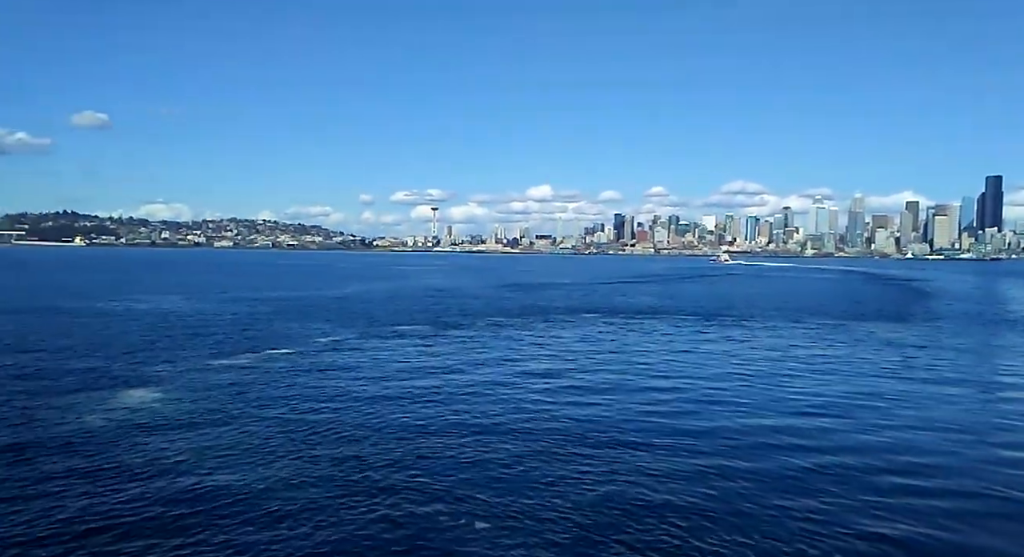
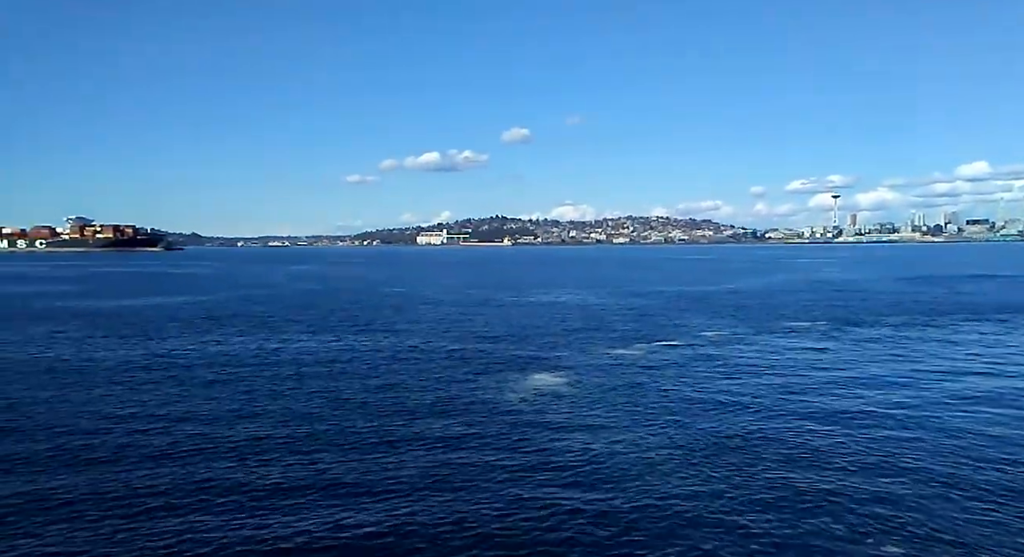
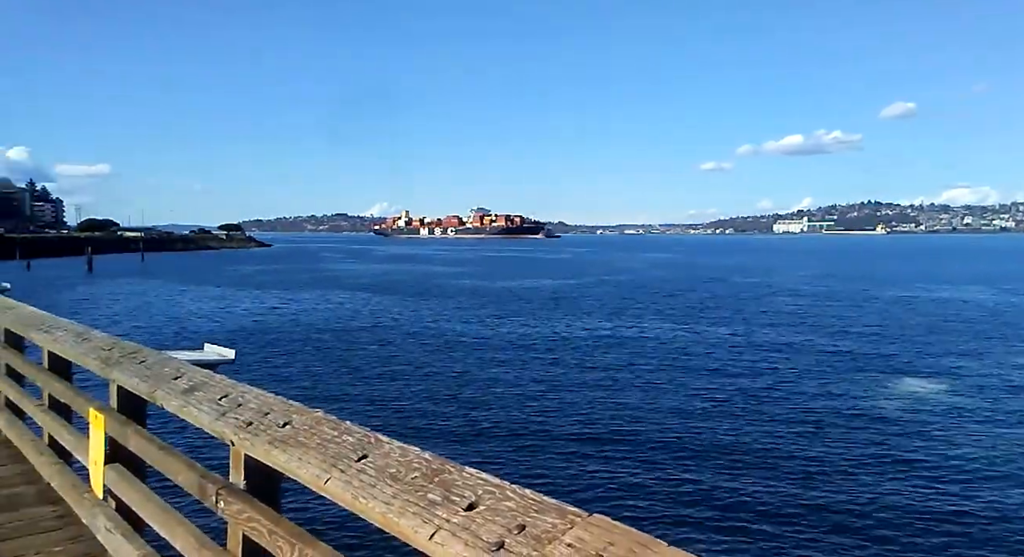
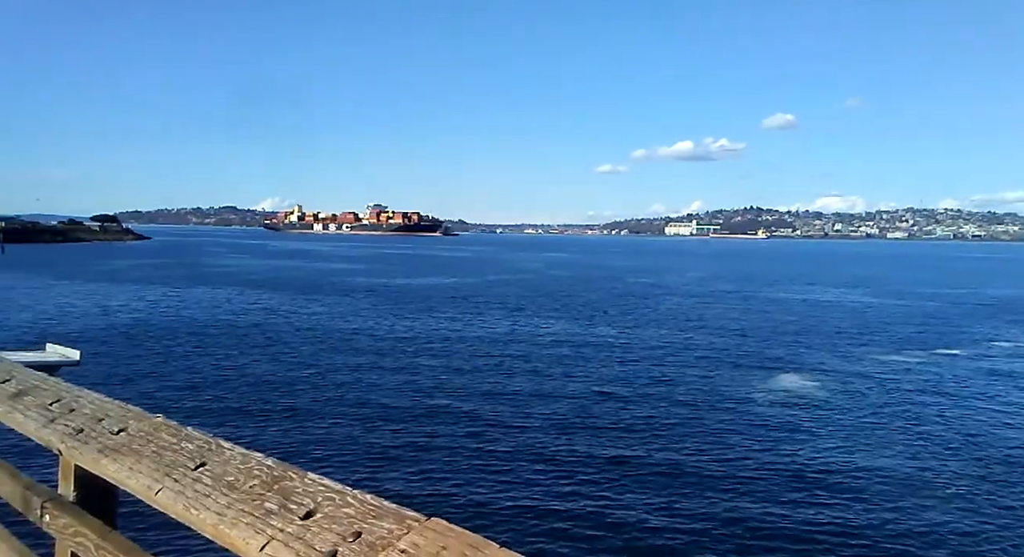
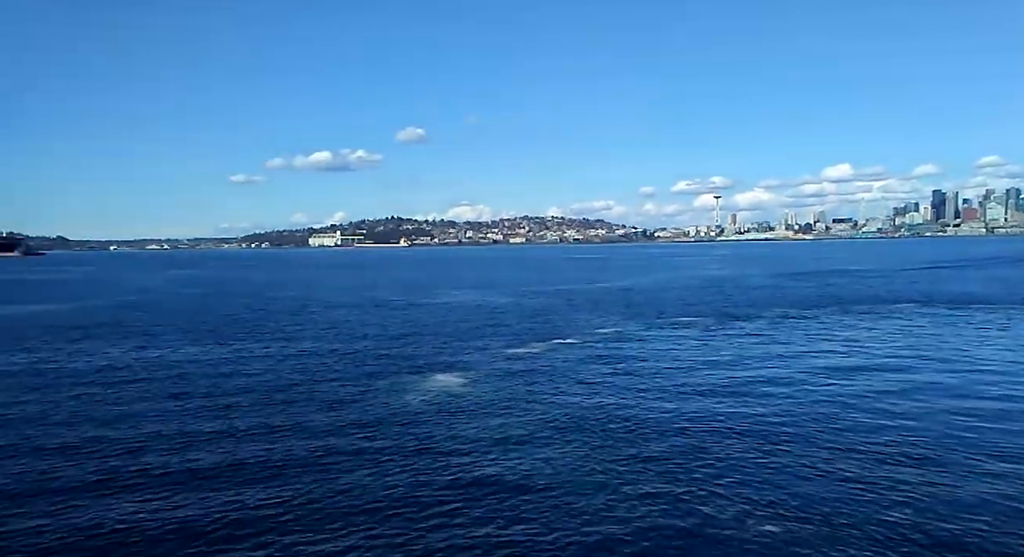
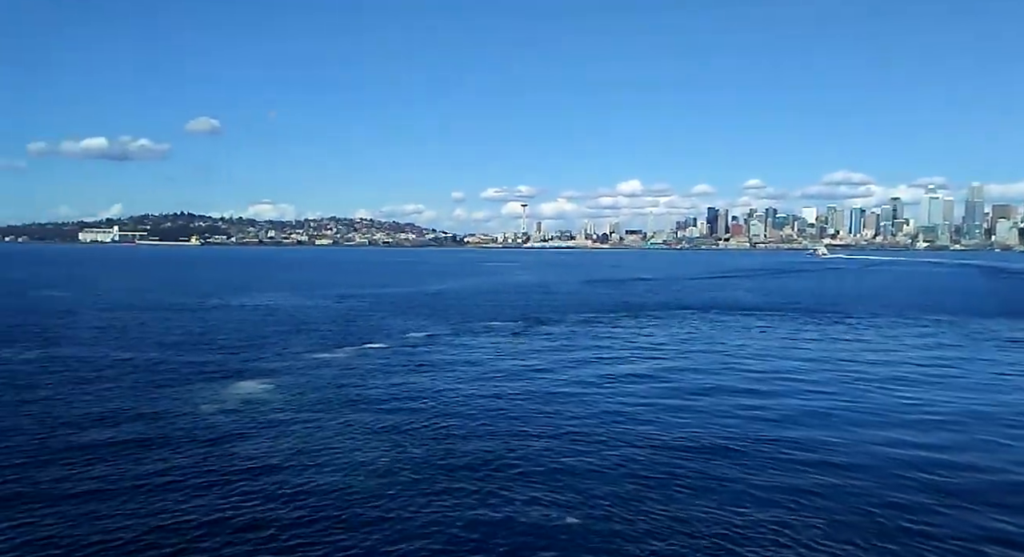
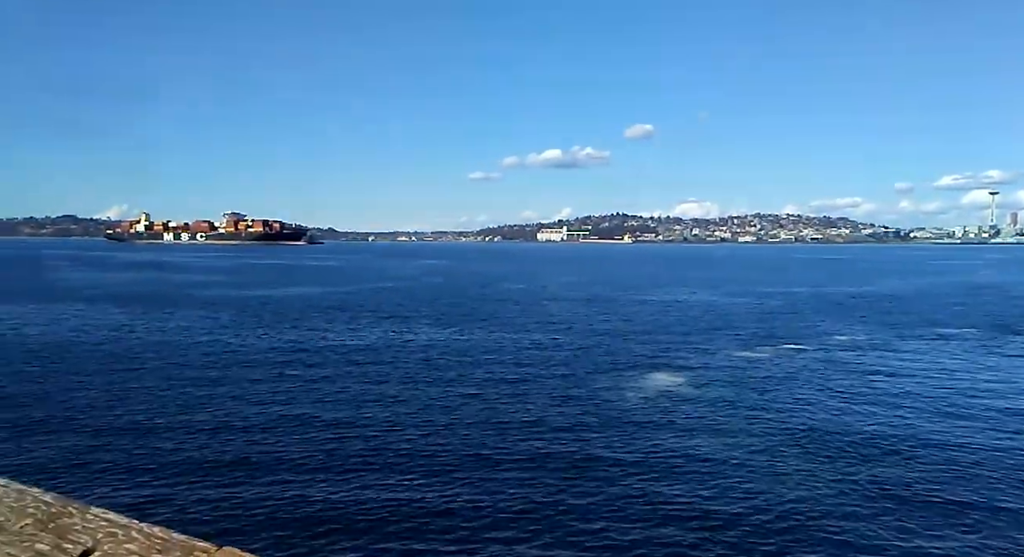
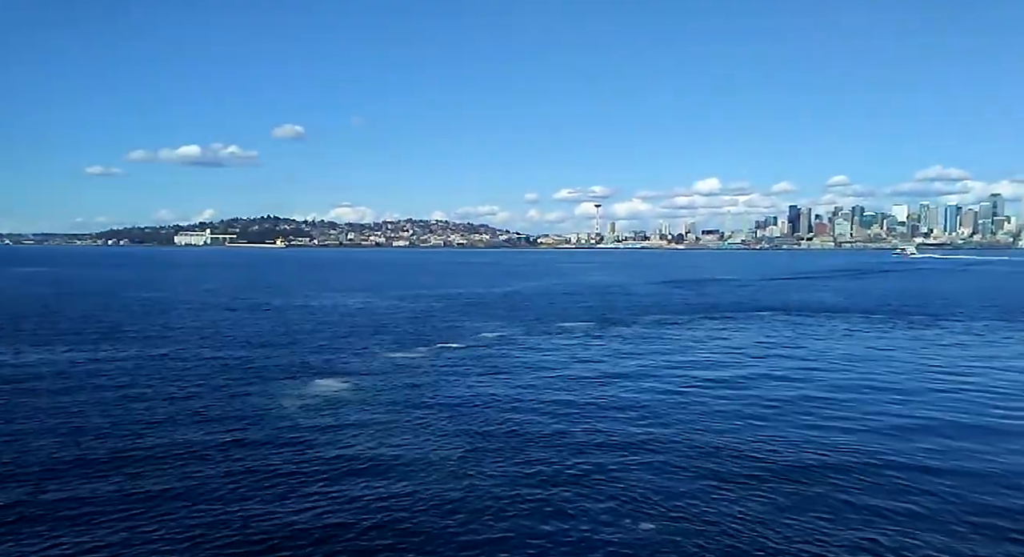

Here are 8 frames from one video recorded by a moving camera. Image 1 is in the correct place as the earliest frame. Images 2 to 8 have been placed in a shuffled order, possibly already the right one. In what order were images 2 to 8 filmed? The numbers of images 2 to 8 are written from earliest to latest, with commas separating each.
6, 8, 5, 2, 7, 4, 3
